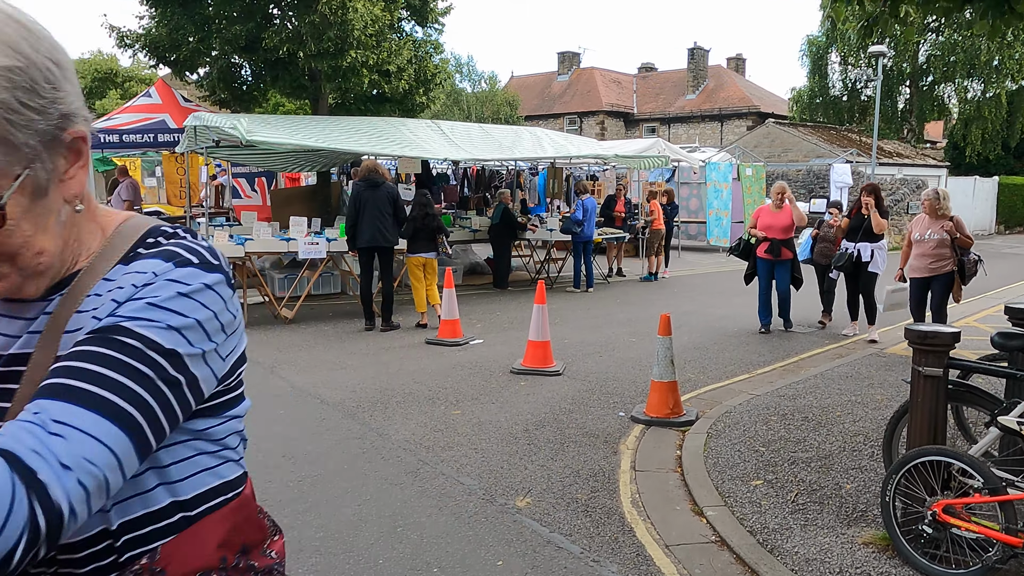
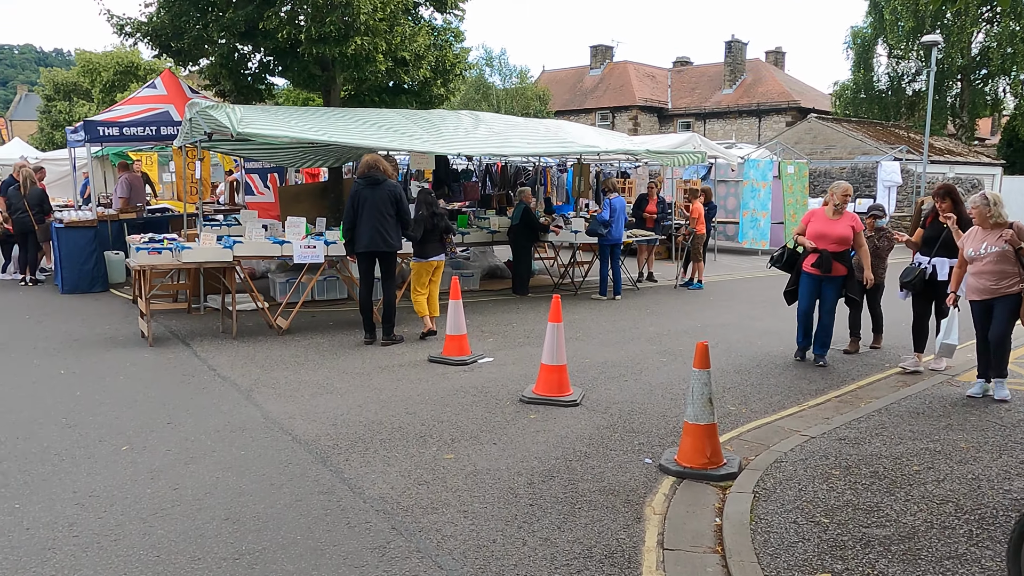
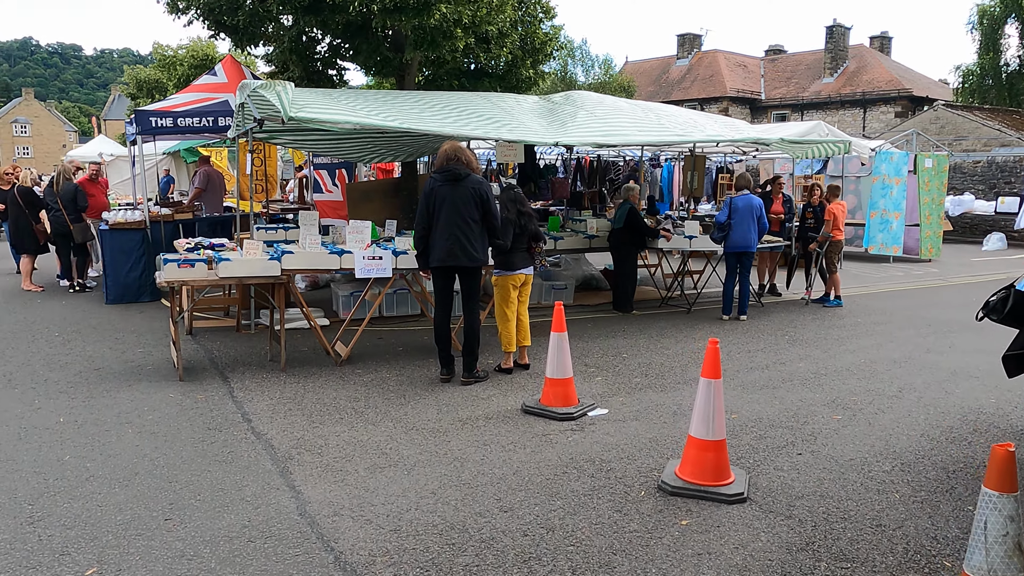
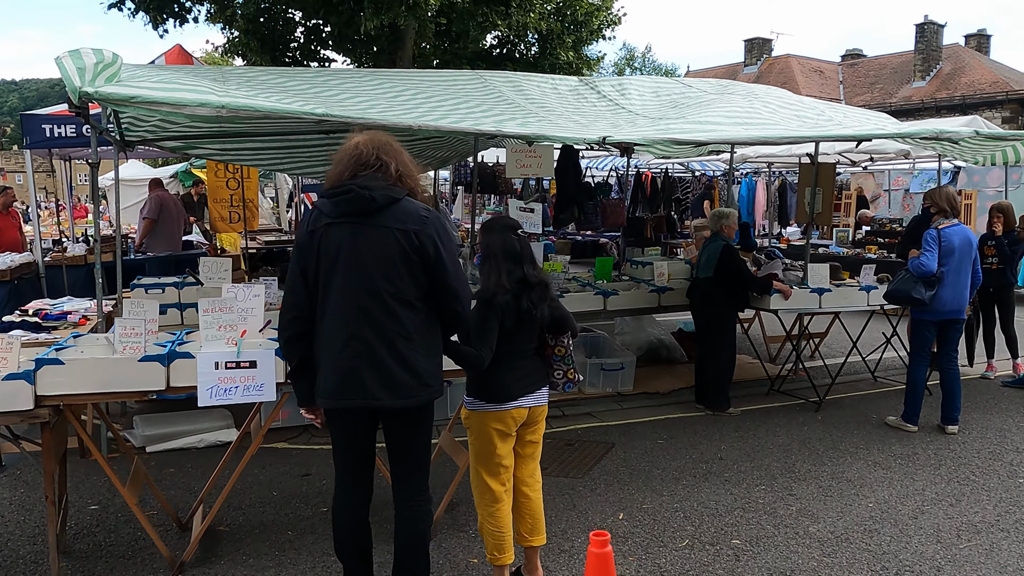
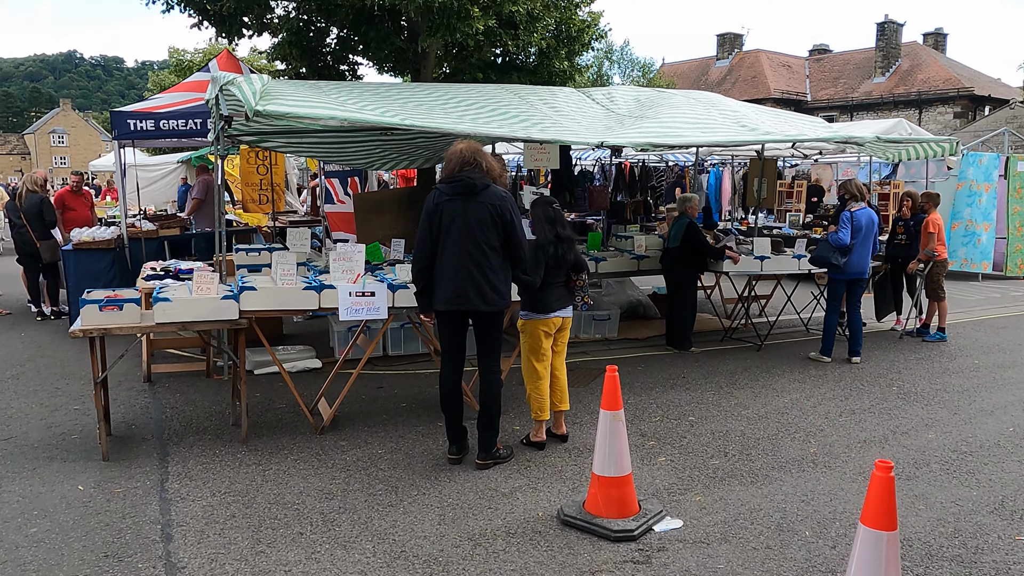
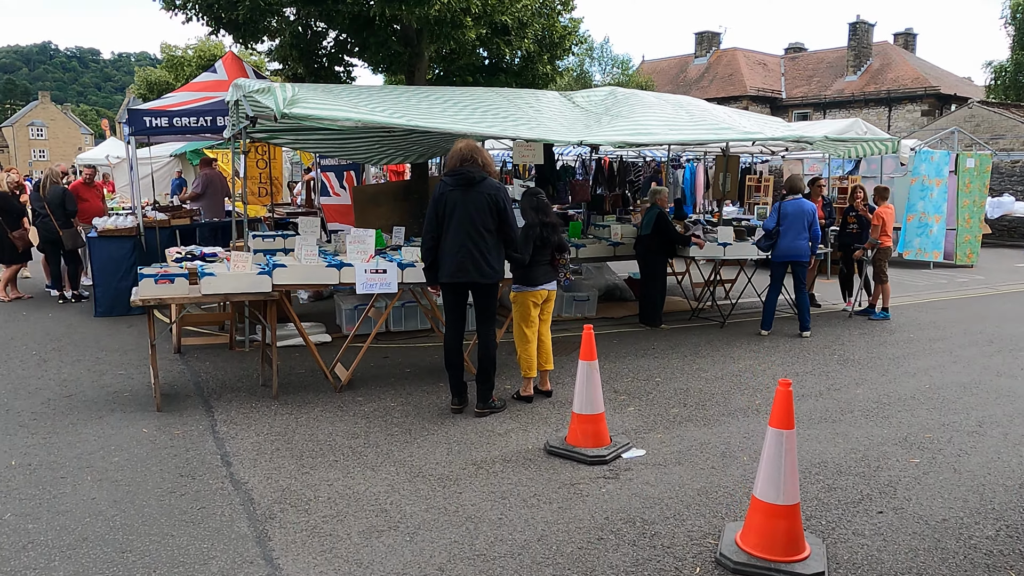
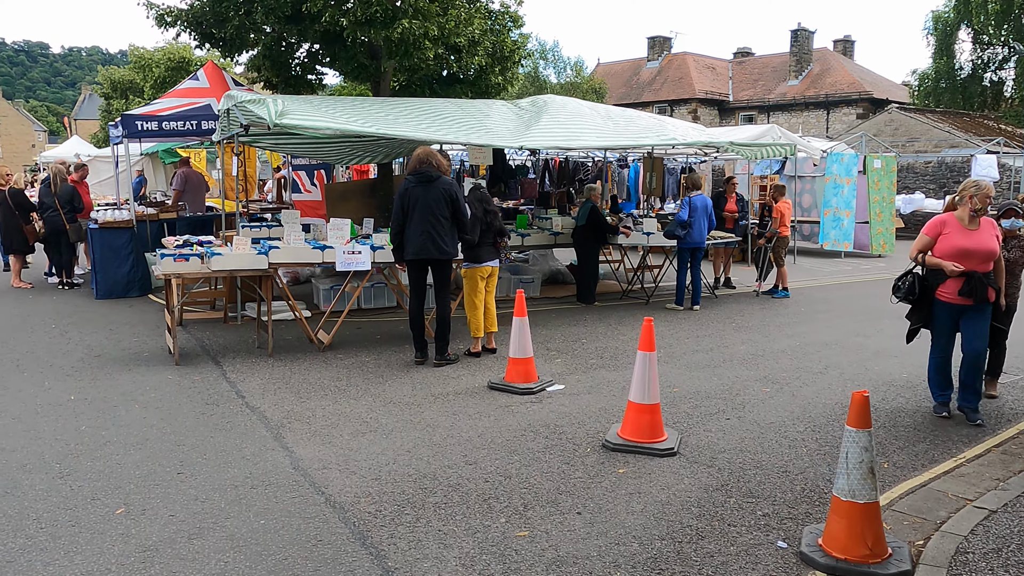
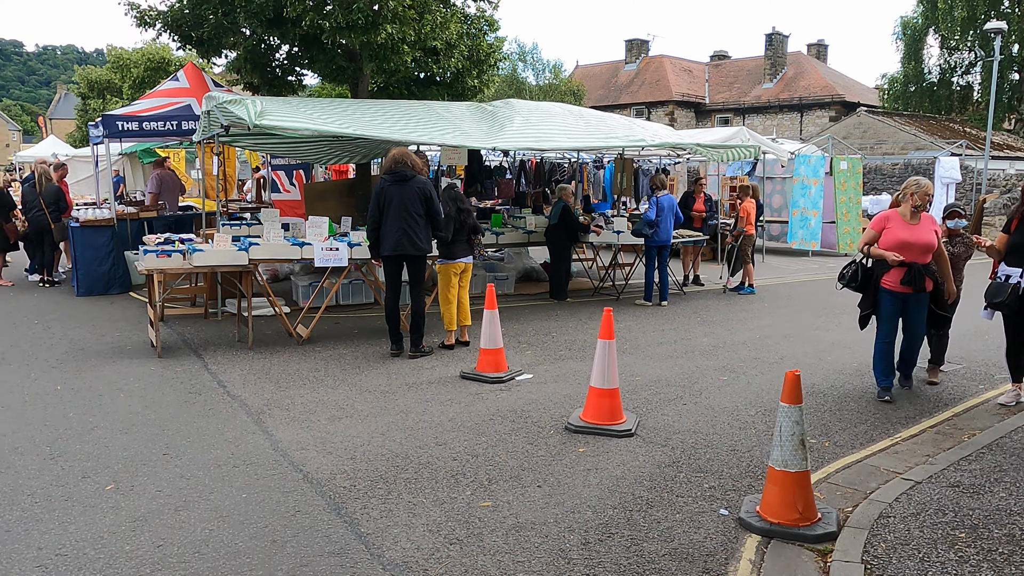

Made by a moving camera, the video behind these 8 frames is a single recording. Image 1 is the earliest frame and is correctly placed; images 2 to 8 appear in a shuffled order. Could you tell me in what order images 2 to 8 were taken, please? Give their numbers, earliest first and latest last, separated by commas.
2, 8, 7, 3, 6, 5, 4
